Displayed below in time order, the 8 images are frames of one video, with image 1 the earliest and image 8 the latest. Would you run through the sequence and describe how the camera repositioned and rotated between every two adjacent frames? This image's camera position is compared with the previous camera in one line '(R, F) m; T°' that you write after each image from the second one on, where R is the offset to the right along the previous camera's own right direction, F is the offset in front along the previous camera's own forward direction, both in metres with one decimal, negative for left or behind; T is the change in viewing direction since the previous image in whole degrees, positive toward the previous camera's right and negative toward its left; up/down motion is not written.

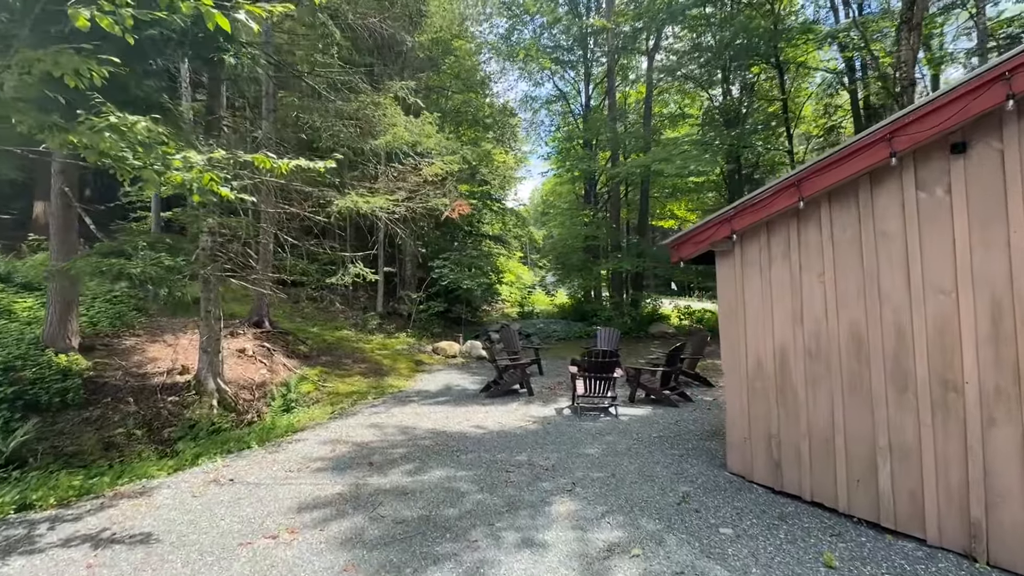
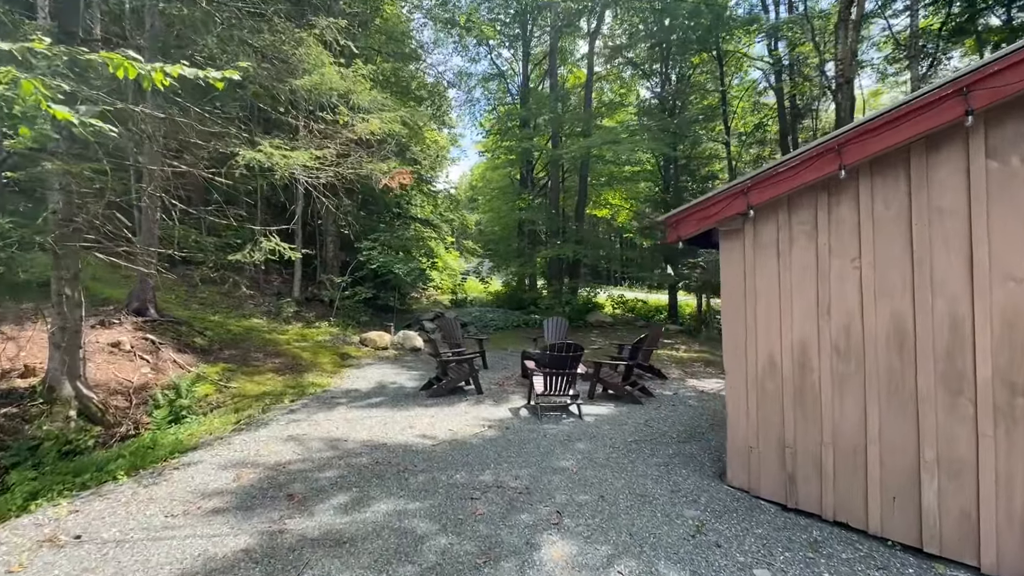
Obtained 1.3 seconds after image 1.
(-0.4, +1.0) m; +9°
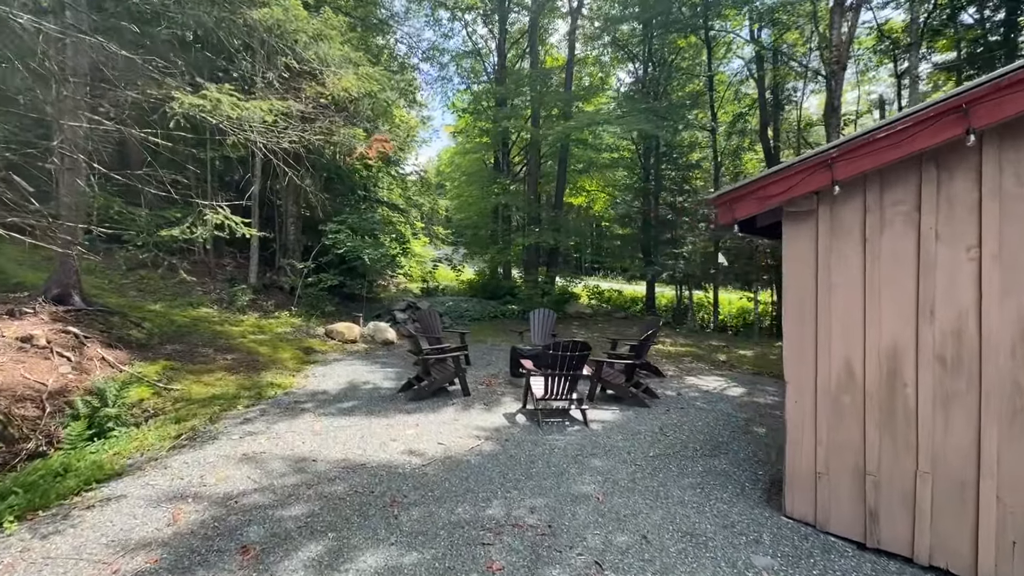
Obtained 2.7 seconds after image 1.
(-0.4, +0.8) m; +4°
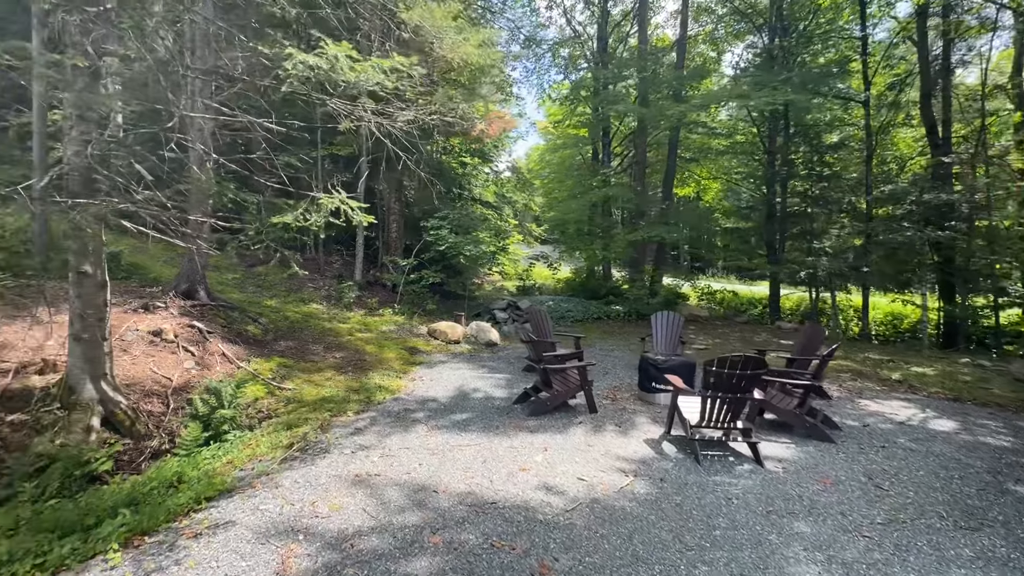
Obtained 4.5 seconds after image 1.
(-0.6, +0.9) m; -10°
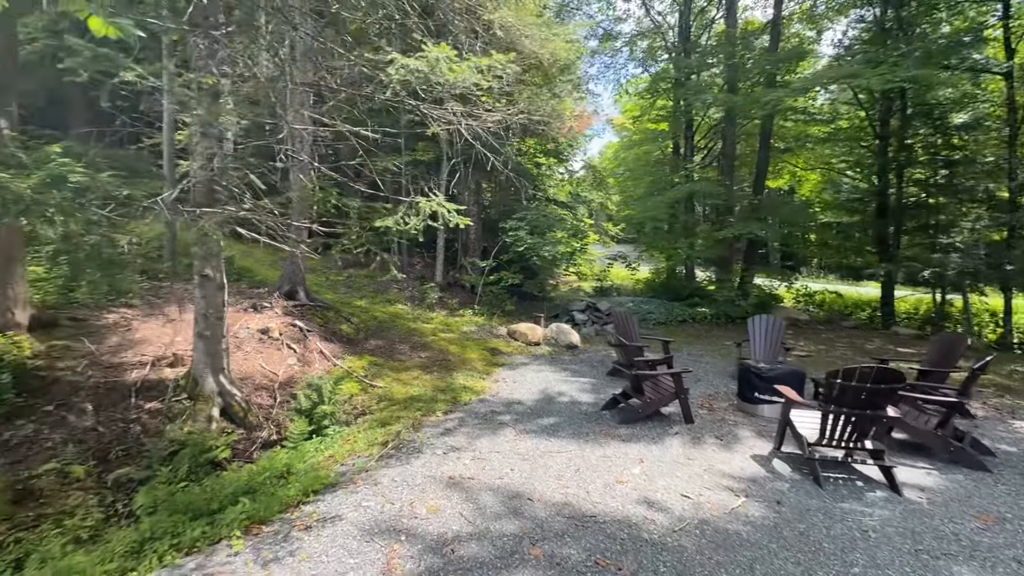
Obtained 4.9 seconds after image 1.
(-0.2, +0.1) m; -9°
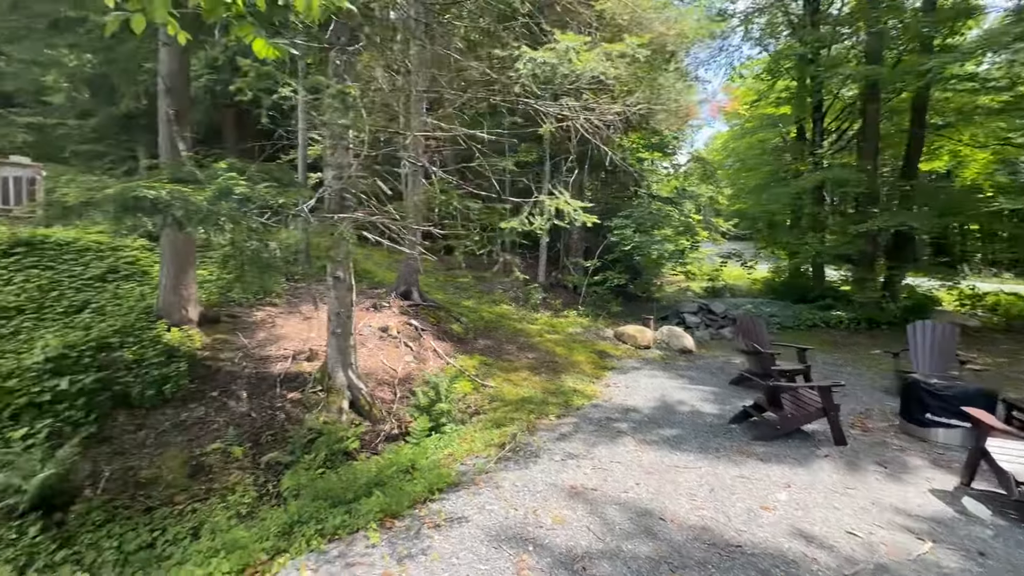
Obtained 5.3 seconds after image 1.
(-0.2, +0.1) m; -12°
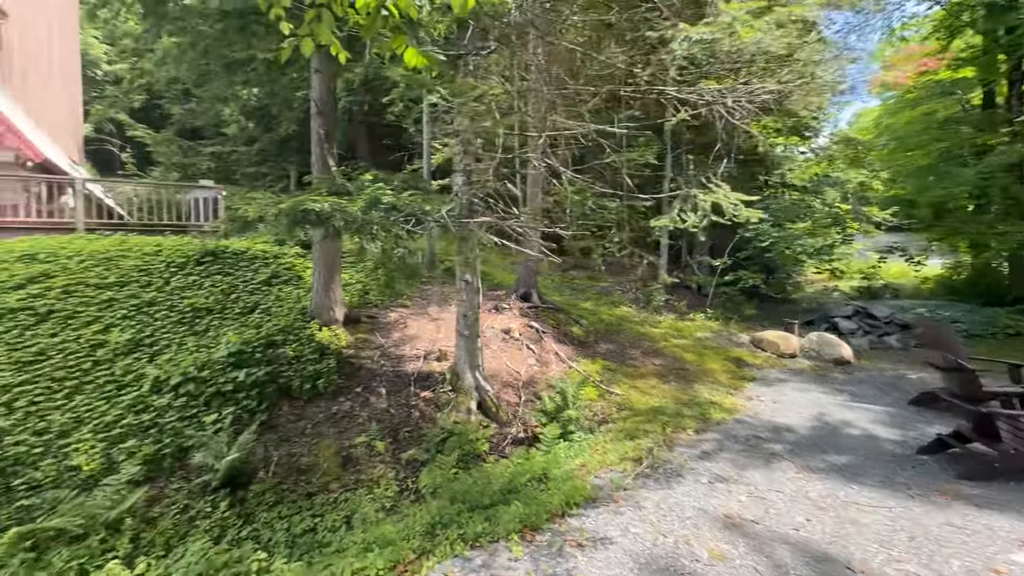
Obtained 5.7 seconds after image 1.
(-0.2, +0.2) m; -13°
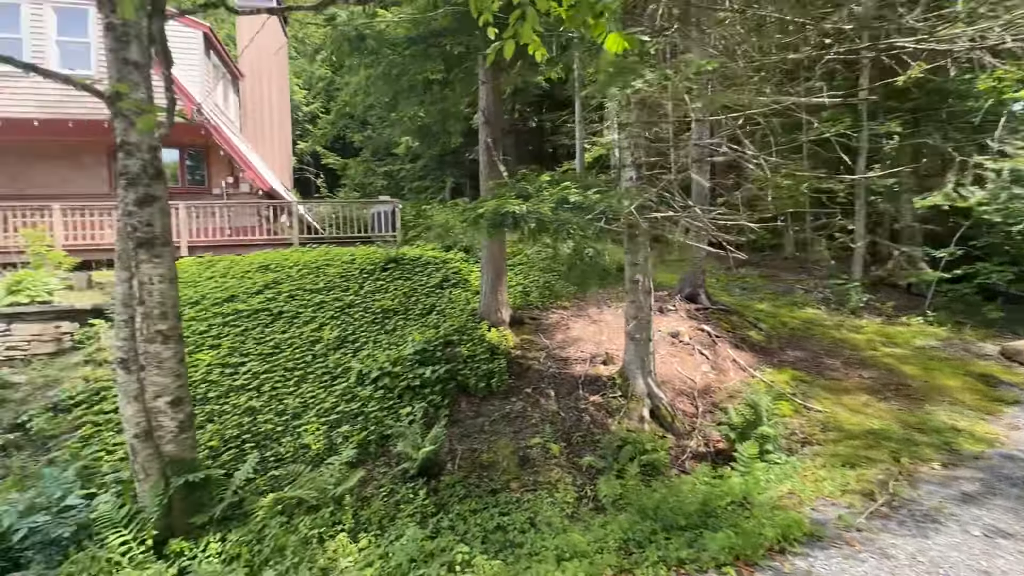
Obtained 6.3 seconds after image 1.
(-0.4, +0.1) m; -17°
